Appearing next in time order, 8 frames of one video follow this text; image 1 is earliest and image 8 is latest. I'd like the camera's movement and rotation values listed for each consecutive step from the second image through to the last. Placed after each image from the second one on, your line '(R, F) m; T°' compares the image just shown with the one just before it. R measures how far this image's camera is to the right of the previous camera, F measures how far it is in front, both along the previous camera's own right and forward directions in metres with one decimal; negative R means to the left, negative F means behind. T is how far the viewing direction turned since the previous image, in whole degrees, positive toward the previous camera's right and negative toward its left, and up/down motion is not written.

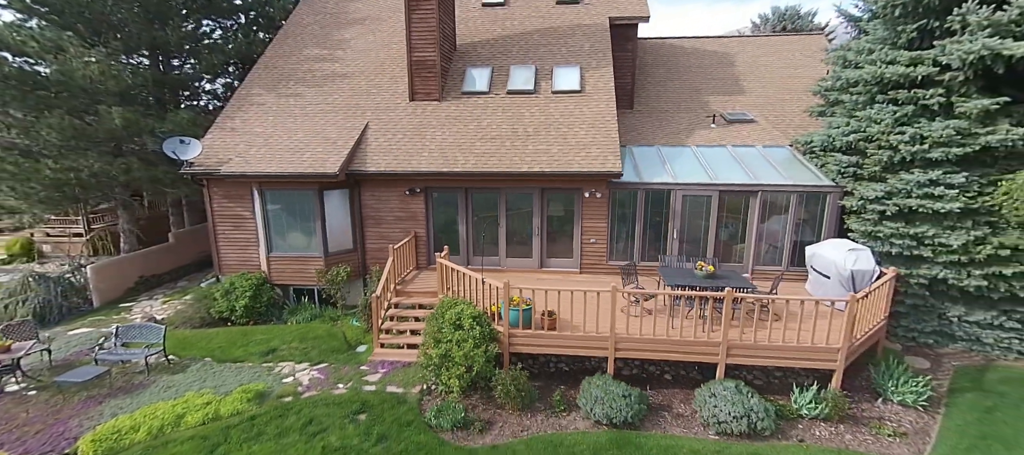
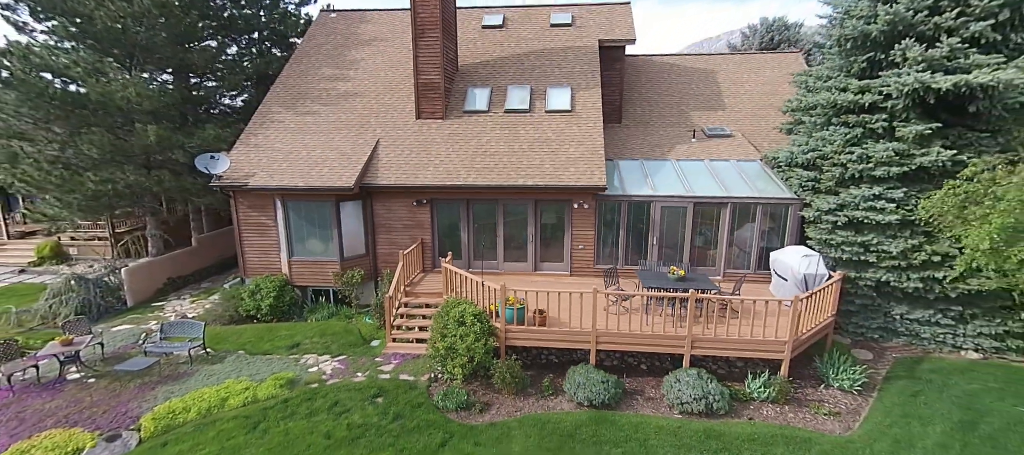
(+0.1, -1.3) m; 0°
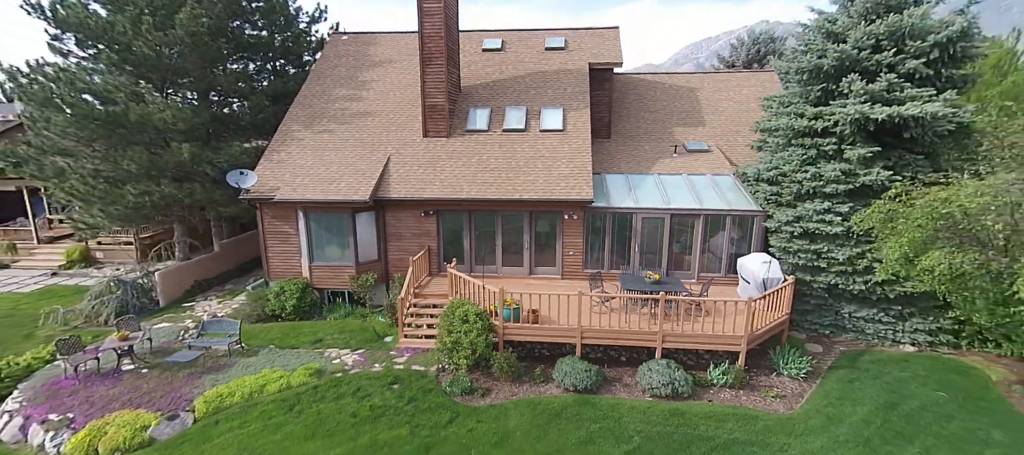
(+0.1, -1.6) m; 0°
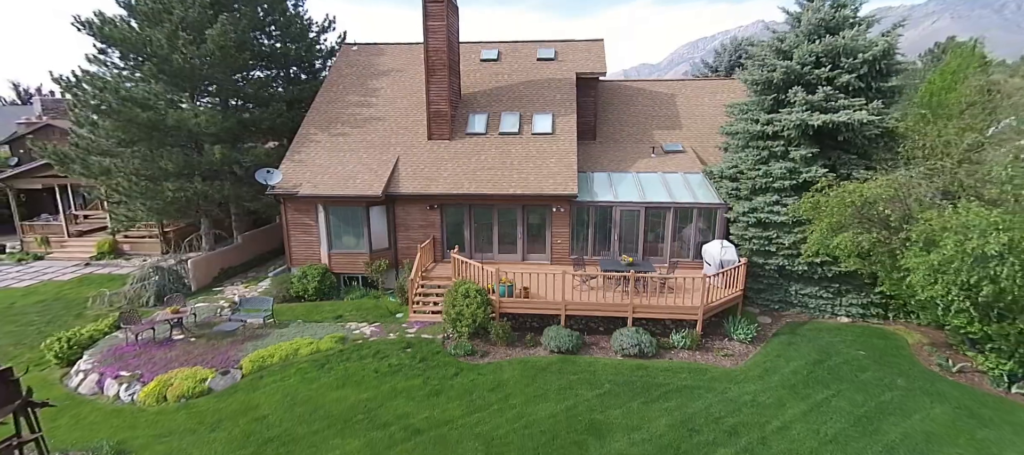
(+0.1, -2.1) m; 0°
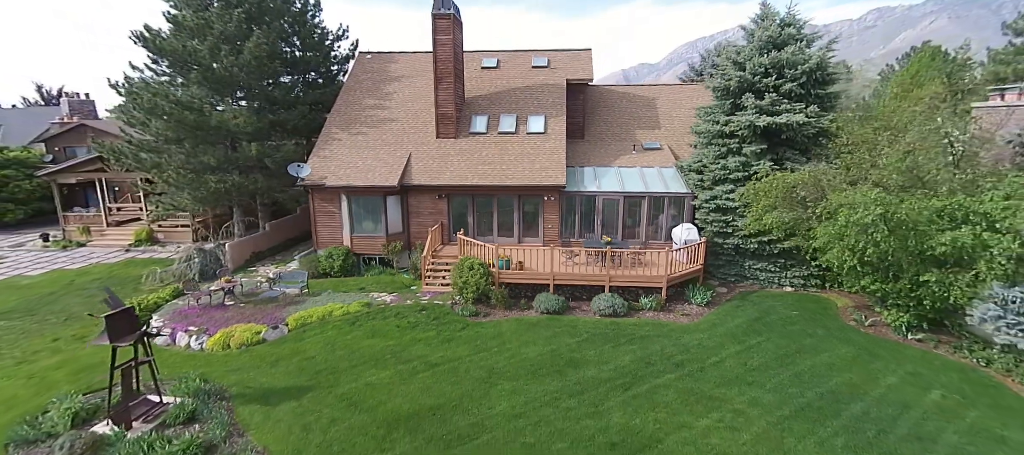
(+0.1, -2.7) m; 0°
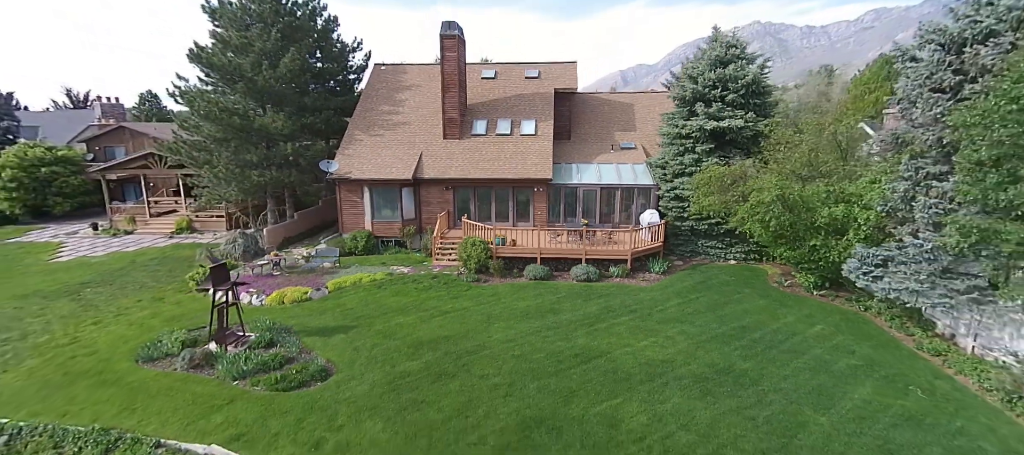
(+0.2, -3.8) m; 0°
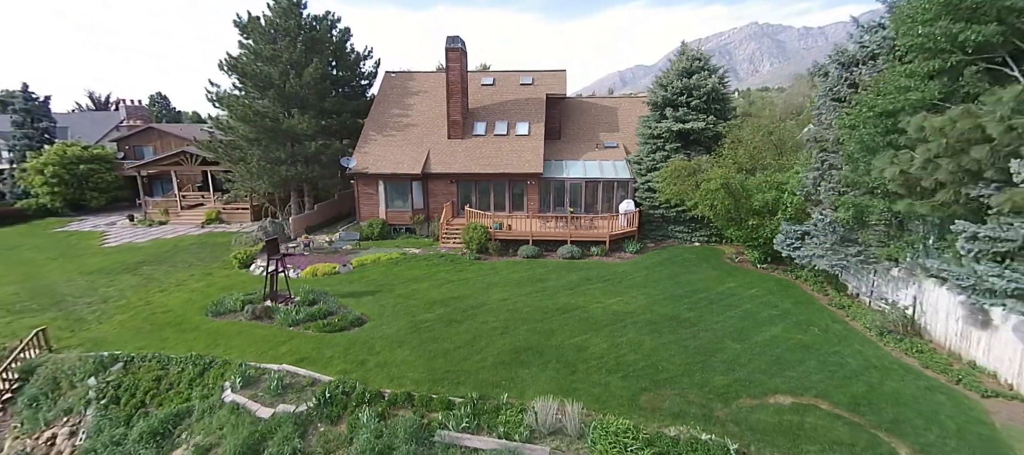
(+0.1, -3.4) m; 0°
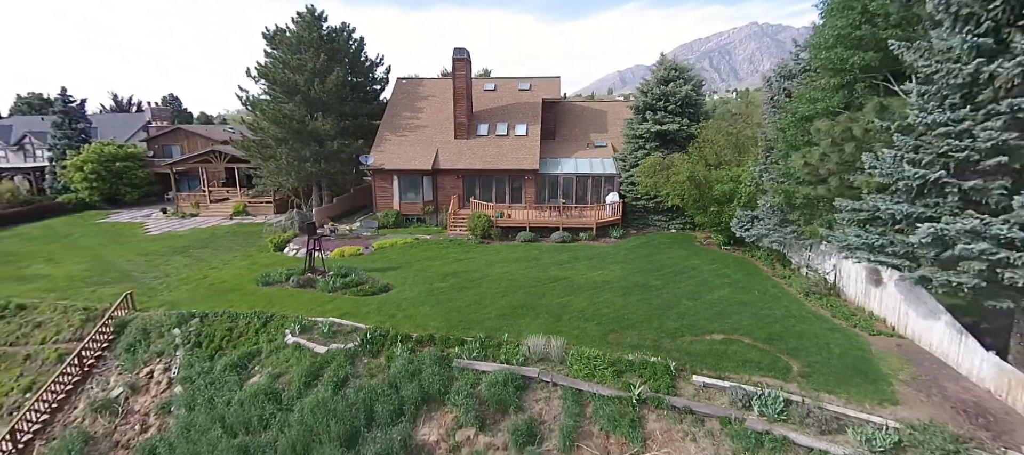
(0.0, -3.5) m; 0°
